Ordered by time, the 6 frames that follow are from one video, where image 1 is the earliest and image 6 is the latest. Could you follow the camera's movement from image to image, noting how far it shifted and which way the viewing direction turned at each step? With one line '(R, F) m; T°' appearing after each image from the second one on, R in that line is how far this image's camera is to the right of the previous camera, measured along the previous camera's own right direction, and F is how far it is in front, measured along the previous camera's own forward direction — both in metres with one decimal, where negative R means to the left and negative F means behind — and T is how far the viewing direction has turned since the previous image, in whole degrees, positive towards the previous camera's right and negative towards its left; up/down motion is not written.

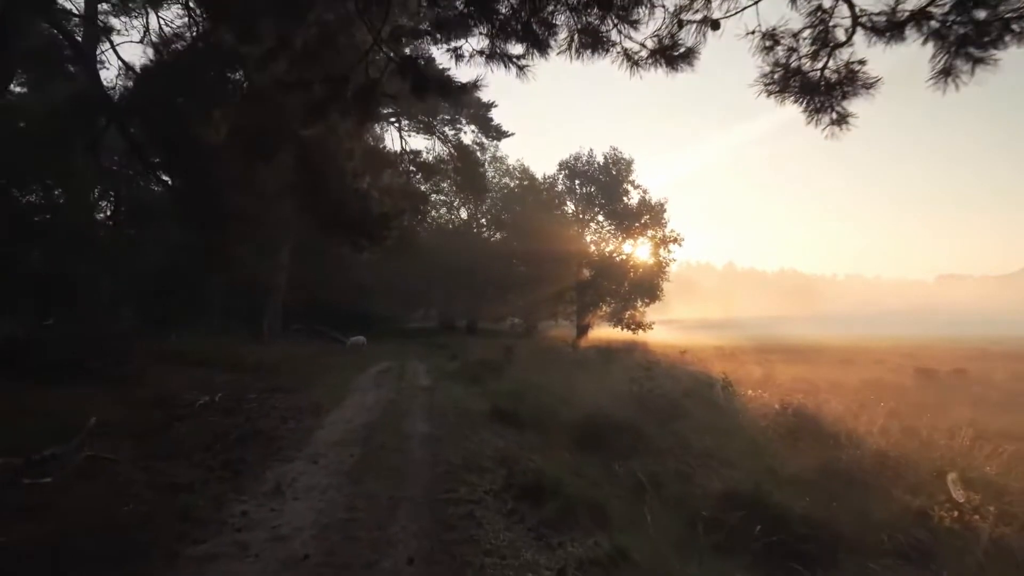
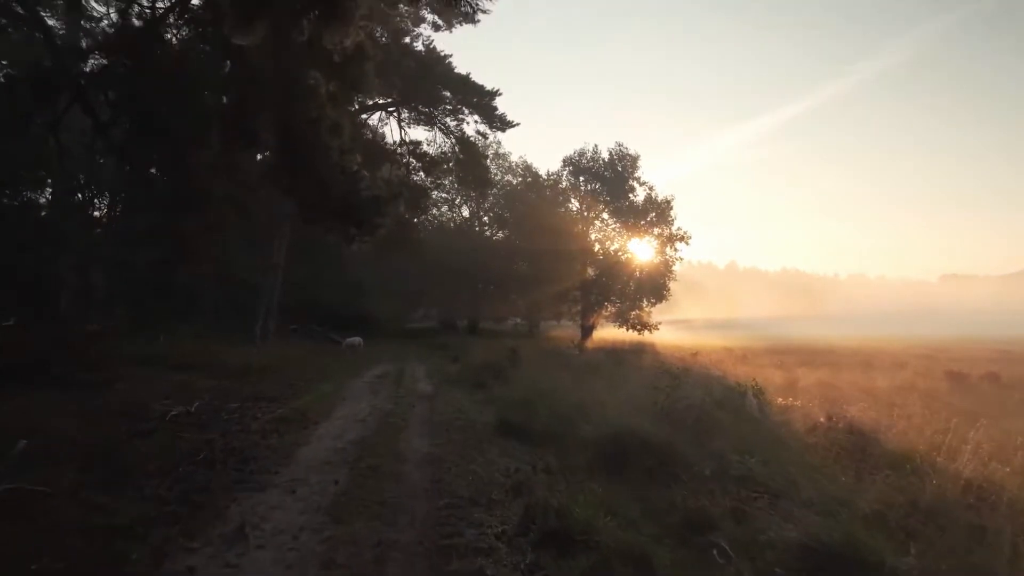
(-0.2, +1.6) m; 0°
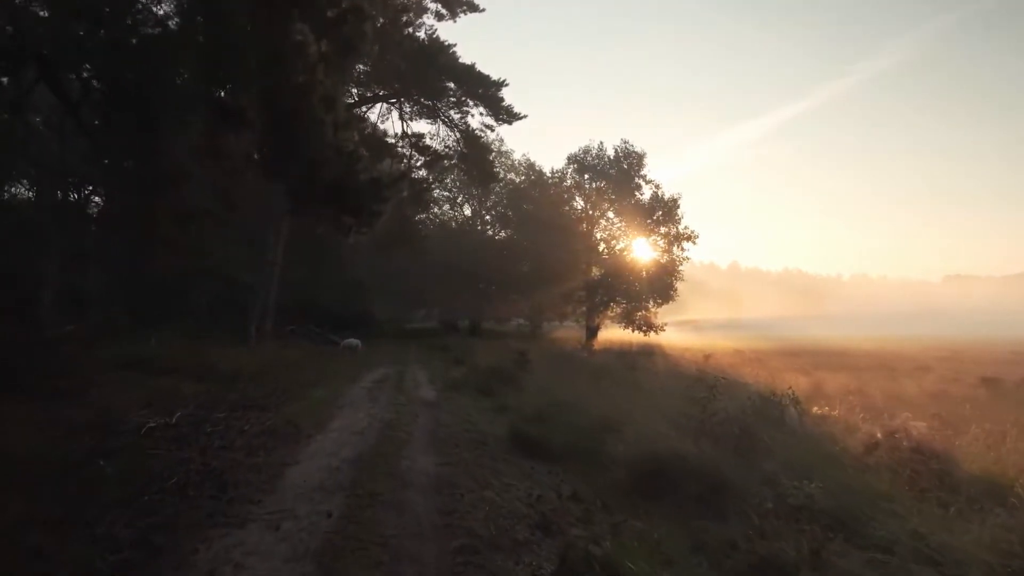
(-0.3, +1.4) m; 0°
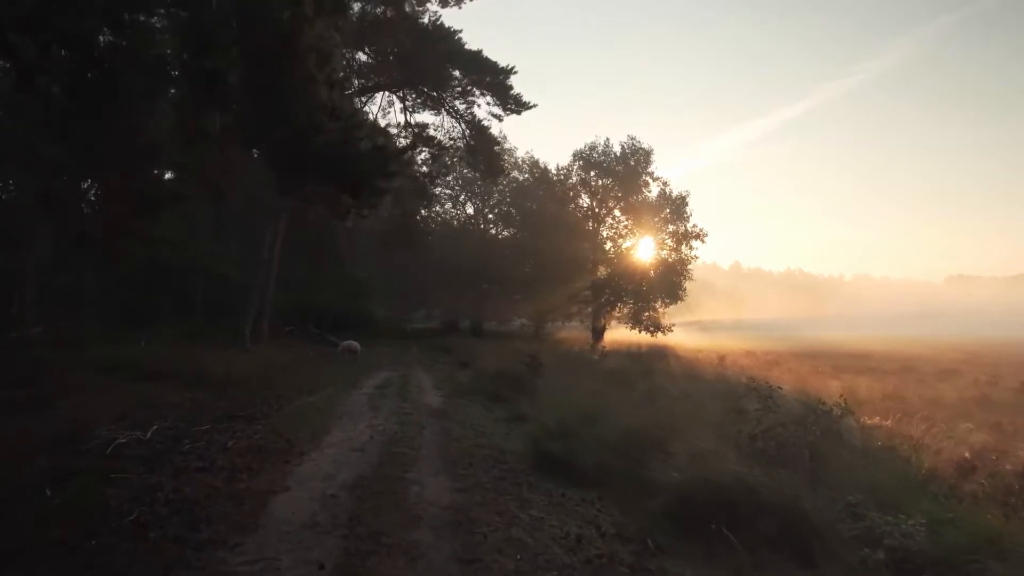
(-0.3, +1.6) m; 0°
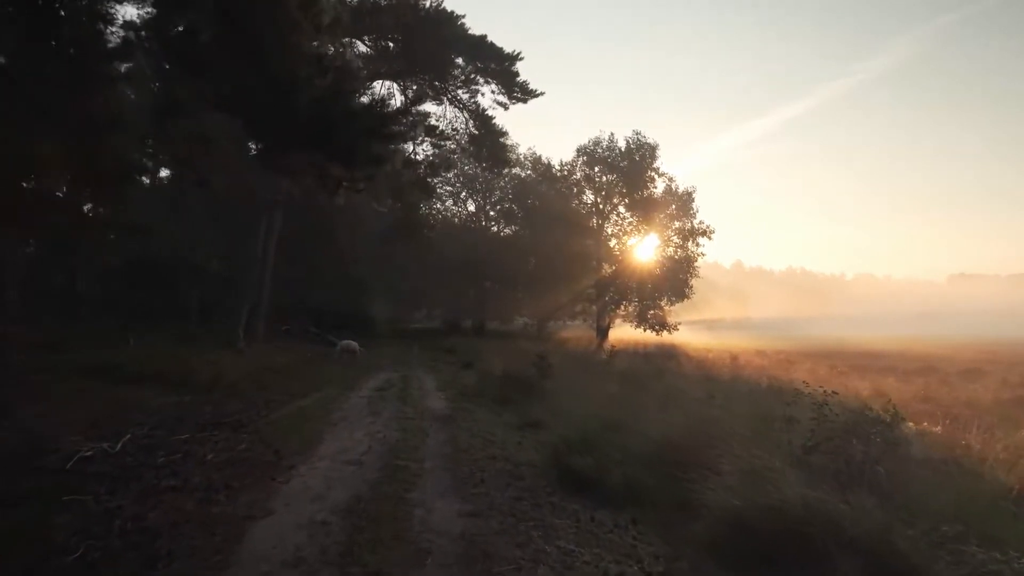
(-0.2, +1.3) m; 0°
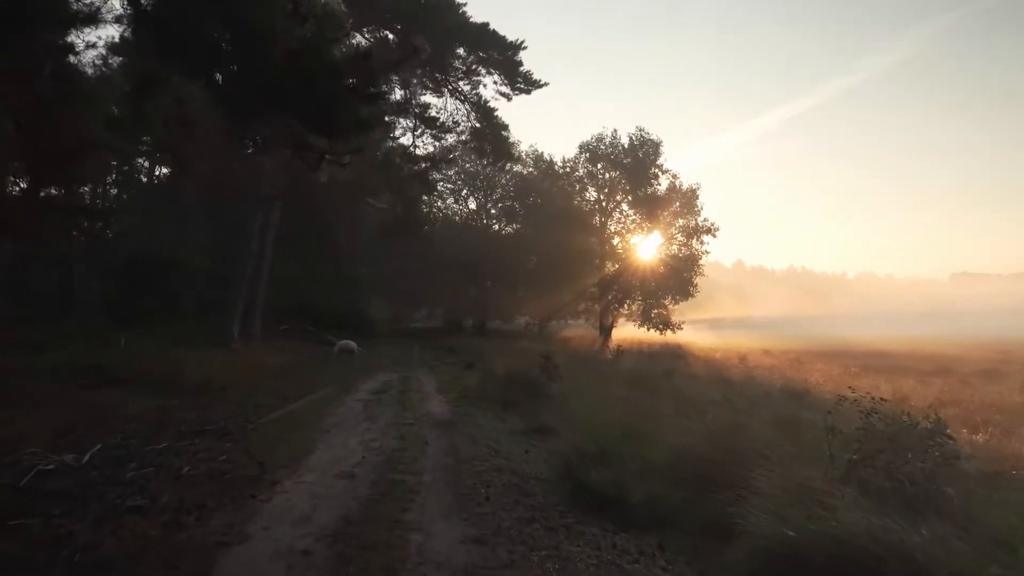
(-0.1, +1.0) m; 0°
